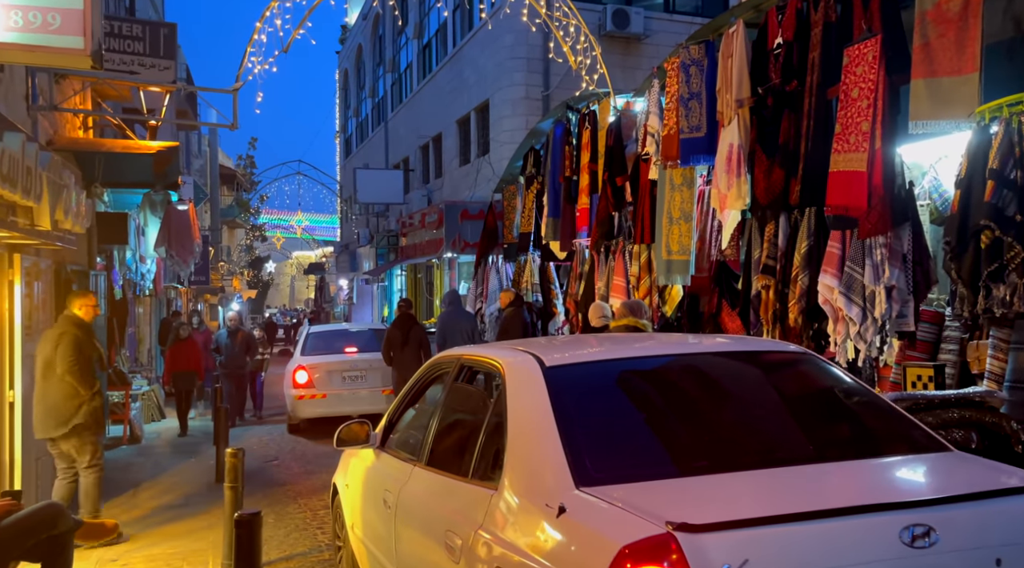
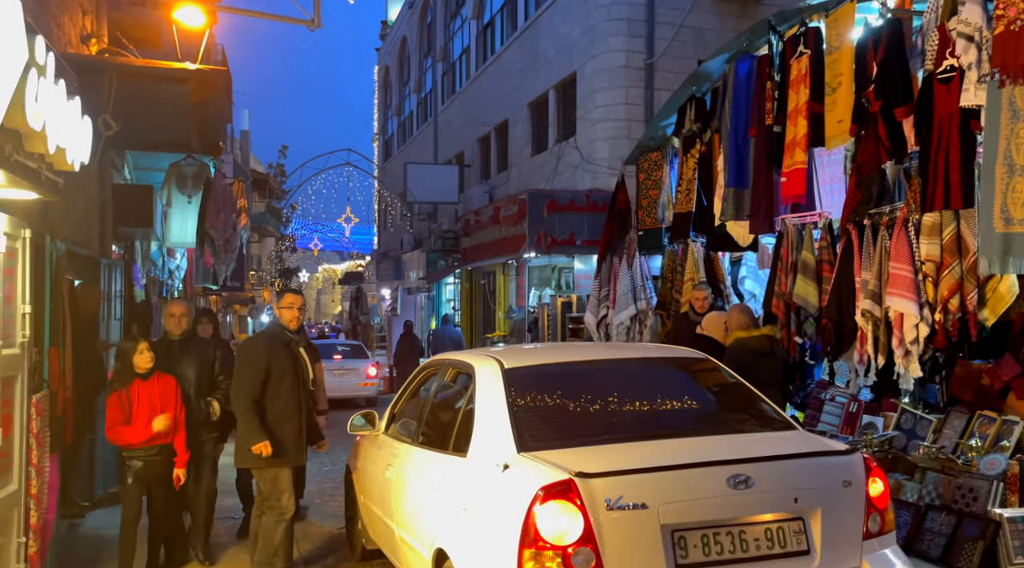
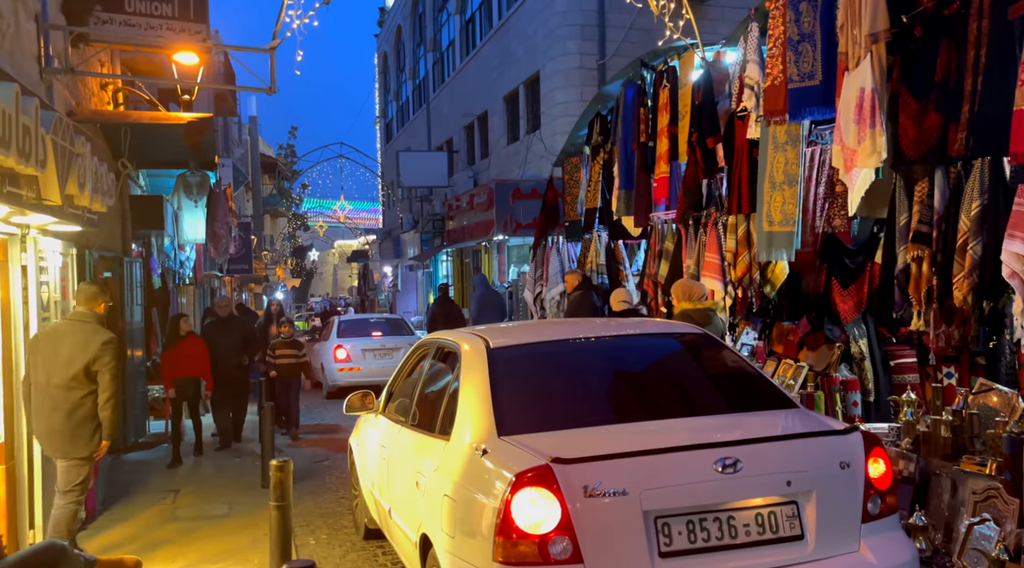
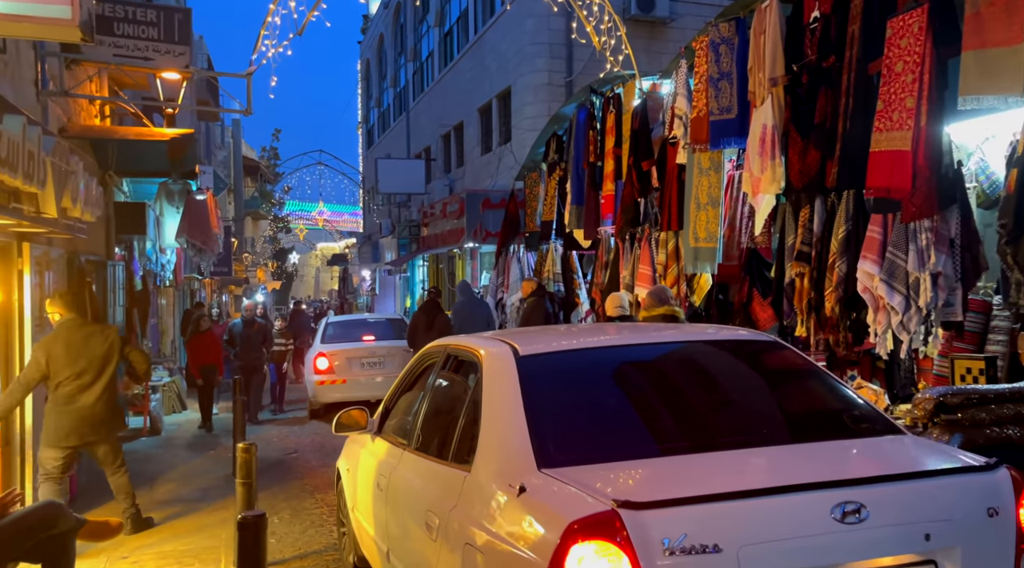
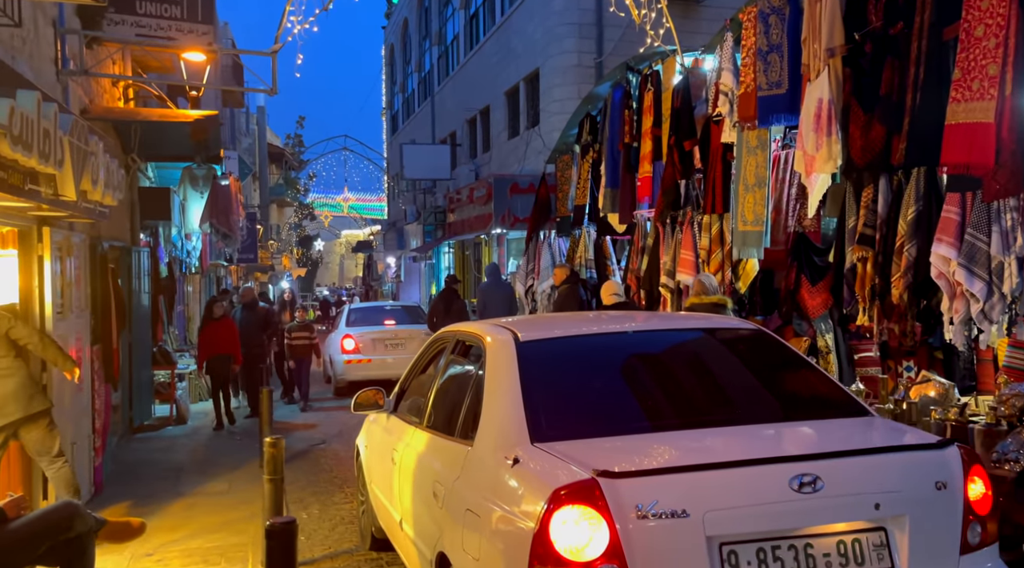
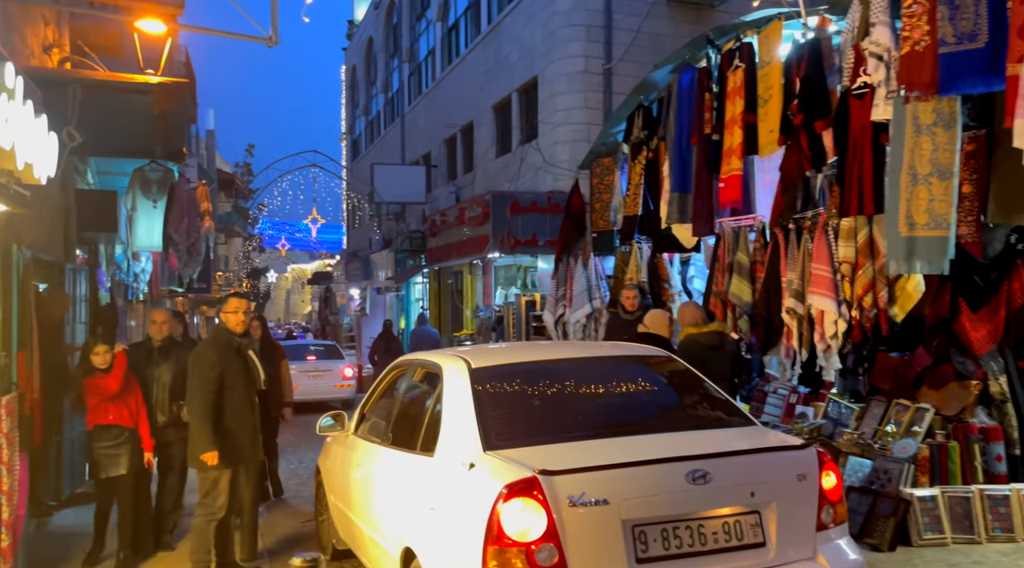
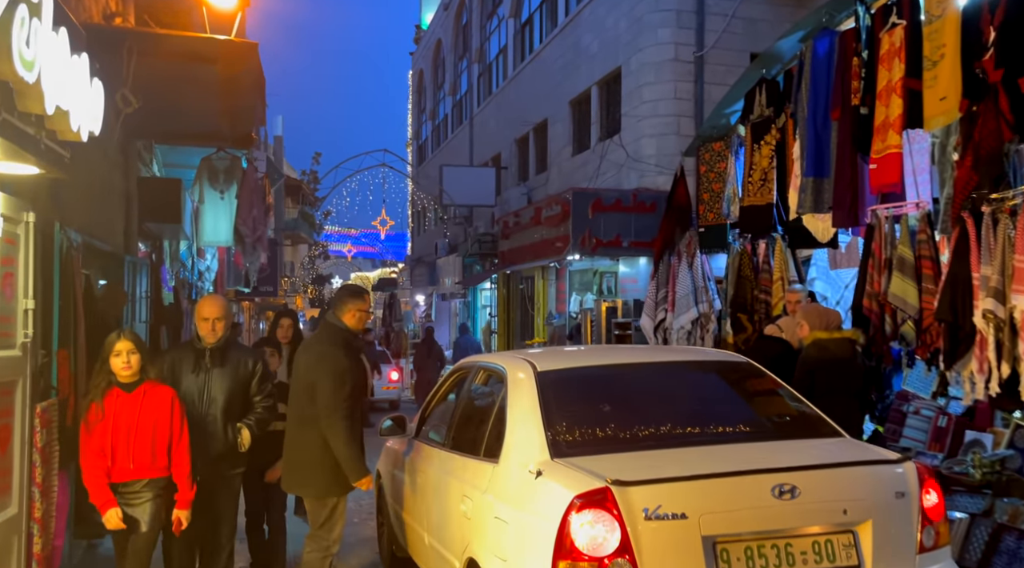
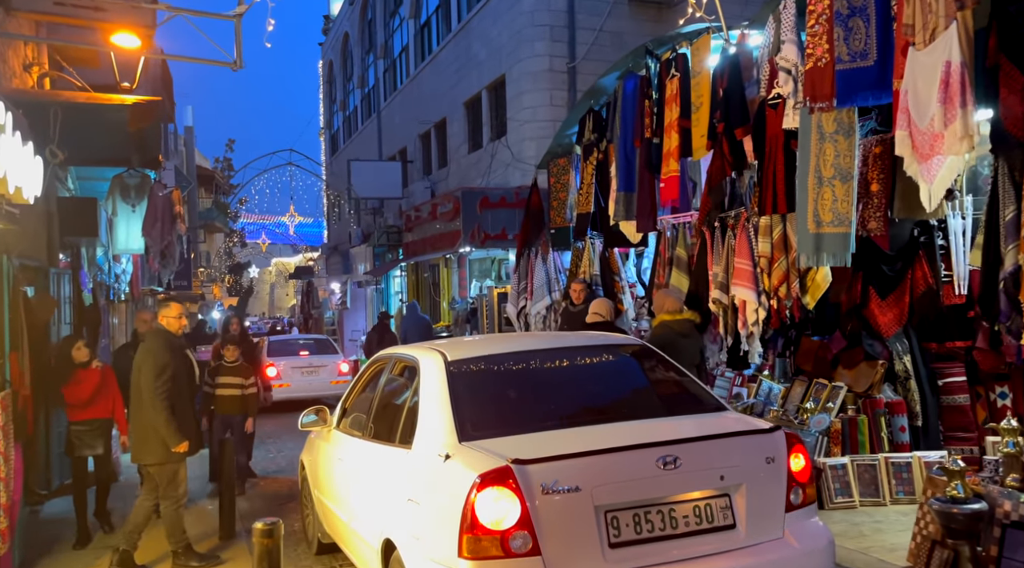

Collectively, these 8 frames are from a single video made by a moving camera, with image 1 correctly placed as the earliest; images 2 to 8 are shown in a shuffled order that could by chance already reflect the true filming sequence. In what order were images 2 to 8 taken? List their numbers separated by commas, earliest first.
4, 5, 3, 8, 6, 2, 7
